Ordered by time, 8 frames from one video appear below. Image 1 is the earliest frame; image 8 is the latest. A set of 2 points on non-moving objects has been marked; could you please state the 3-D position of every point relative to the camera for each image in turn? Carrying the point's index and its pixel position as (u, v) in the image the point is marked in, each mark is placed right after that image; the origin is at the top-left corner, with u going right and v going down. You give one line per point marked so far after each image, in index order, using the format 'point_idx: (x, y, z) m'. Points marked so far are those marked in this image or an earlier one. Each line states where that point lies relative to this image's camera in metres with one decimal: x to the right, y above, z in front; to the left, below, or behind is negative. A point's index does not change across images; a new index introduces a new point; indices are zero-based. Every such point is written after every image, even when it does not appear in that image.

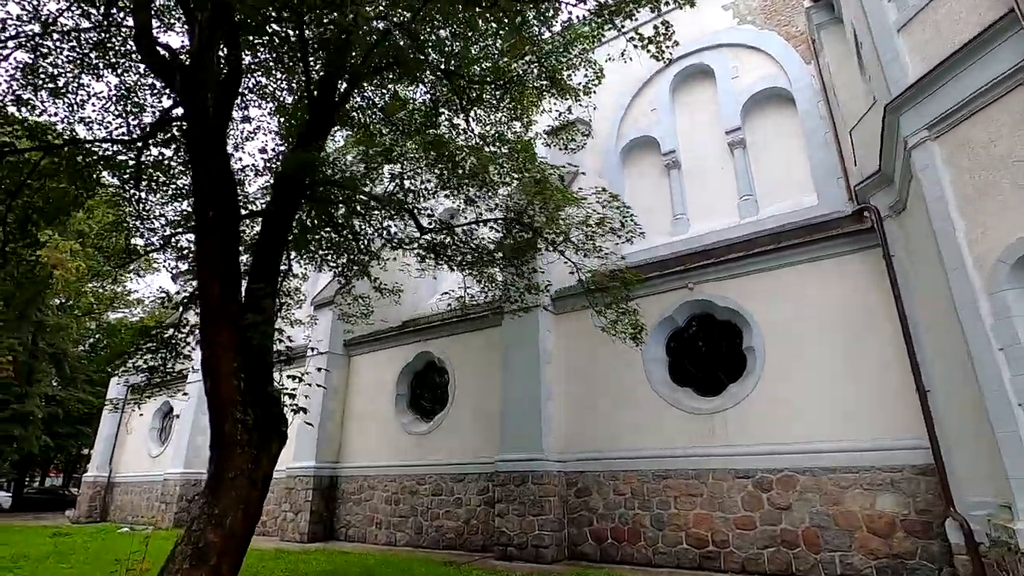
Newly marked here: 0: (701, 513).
0: (+2.2, -2.7, +6.4) m
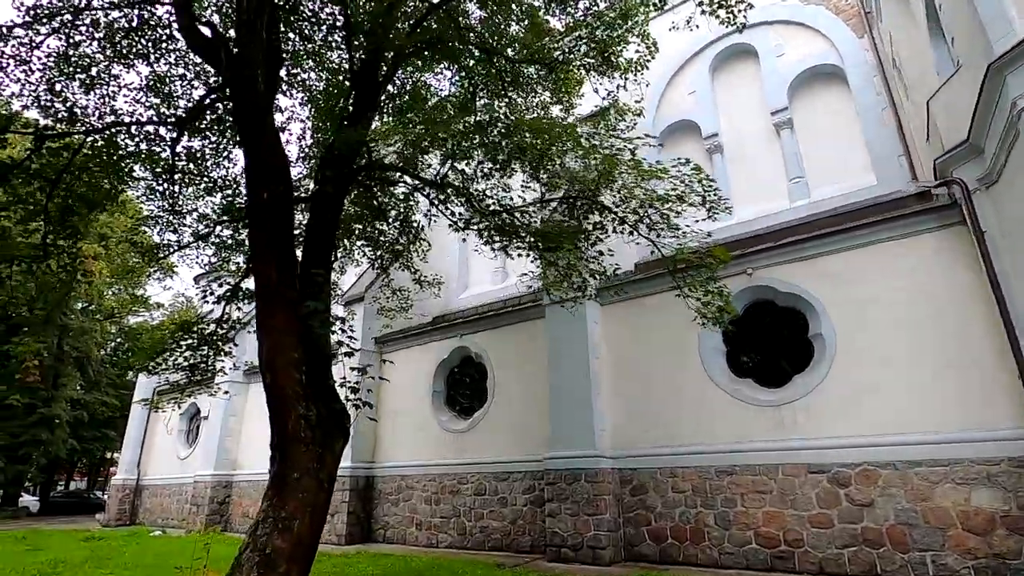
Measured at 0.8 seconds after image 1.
0: (+2.9, -2.5, +6.1) m
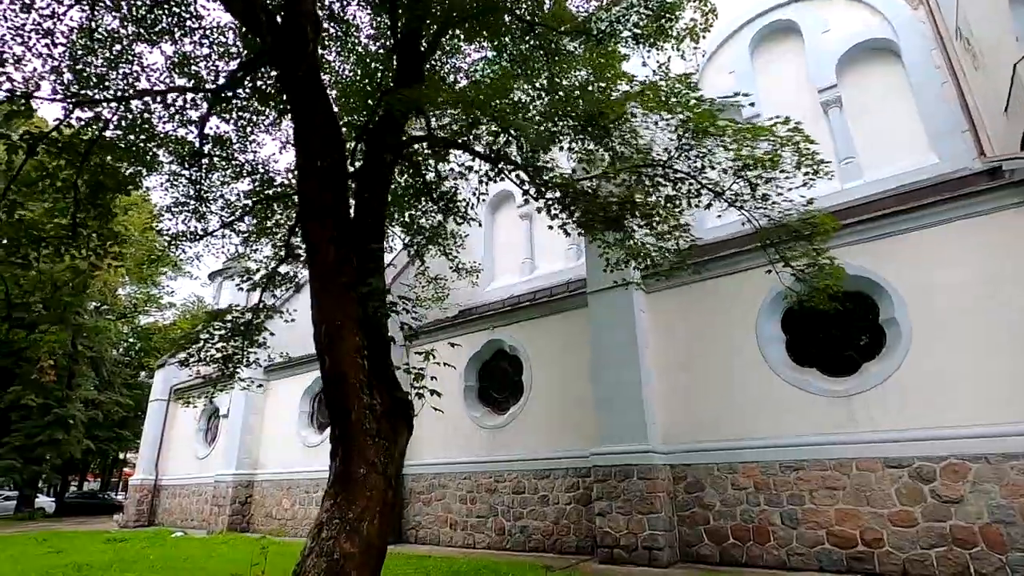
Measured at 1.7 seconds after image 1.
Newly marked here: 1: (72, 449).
0: (+3.4, -2.3, +5.7) m
1: (-14.5, -5.3, +18.0) m
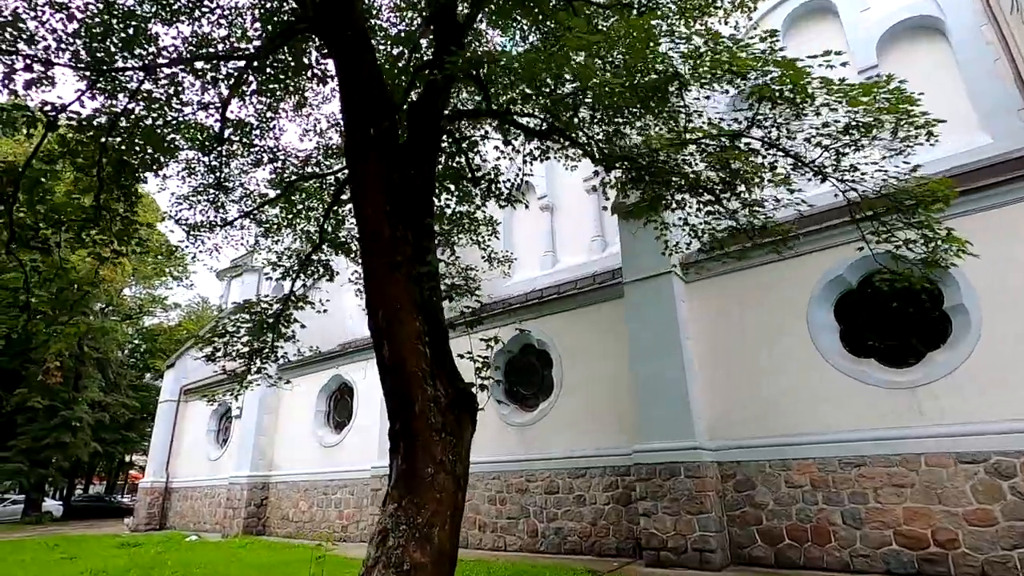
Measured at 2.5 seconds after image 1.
0: (+3.9, -2.1, +5.3) m
1: (-14.0, -5.3, +17.7) m
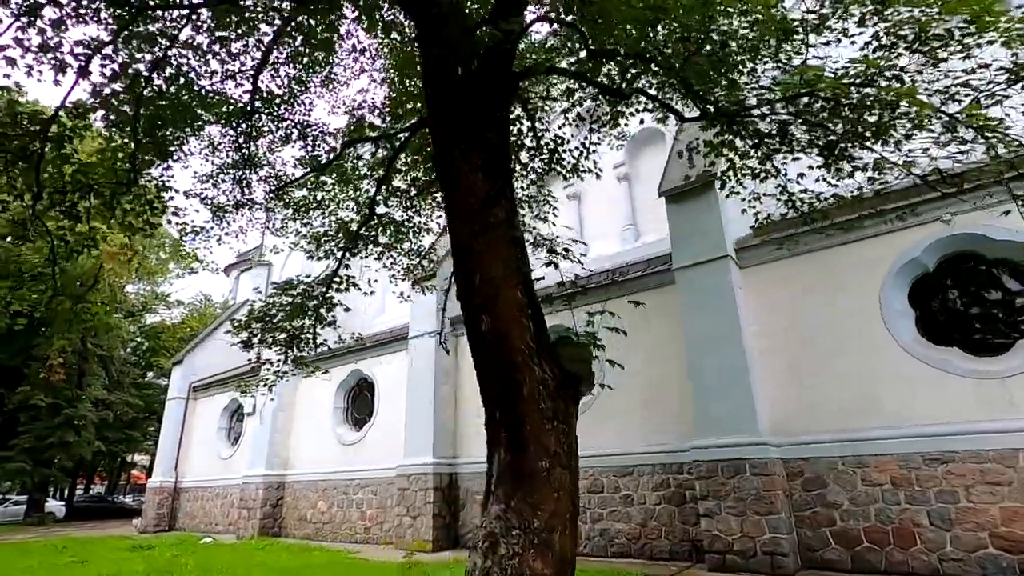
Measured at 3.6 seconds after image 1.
0: (+4.5, -2.0, +4.9) m
1: (-13.4, -5.1, +17.2) m
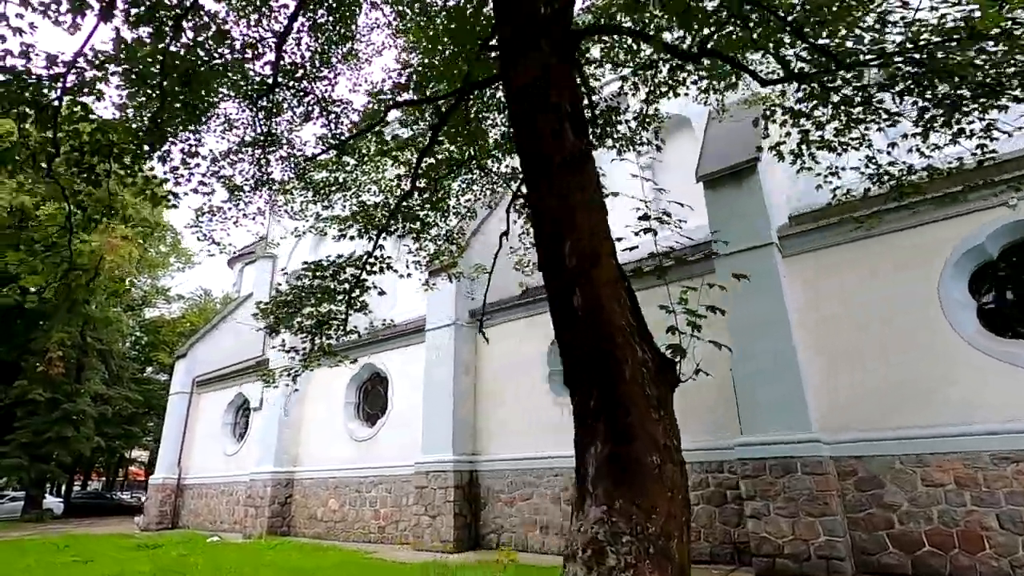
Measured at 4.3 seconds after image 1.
0: (+4.8, -1.8, +4.5) m
1: (-13.1, -4.9, +16.8) m
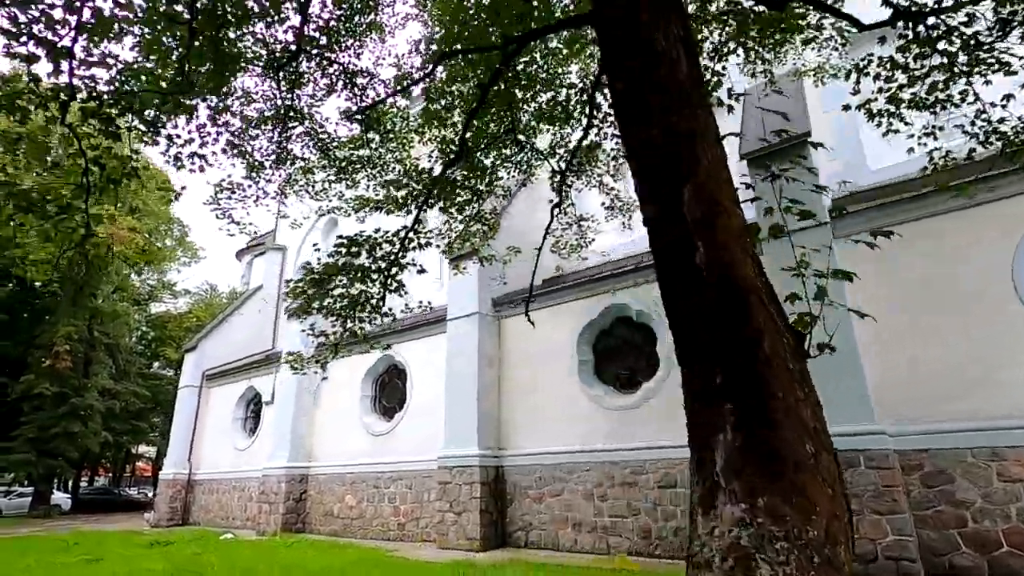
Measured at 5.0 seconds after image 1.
0: (+5.2, -1.7, +4.2) m
1: (-12.7, -4.7, +16.5) m
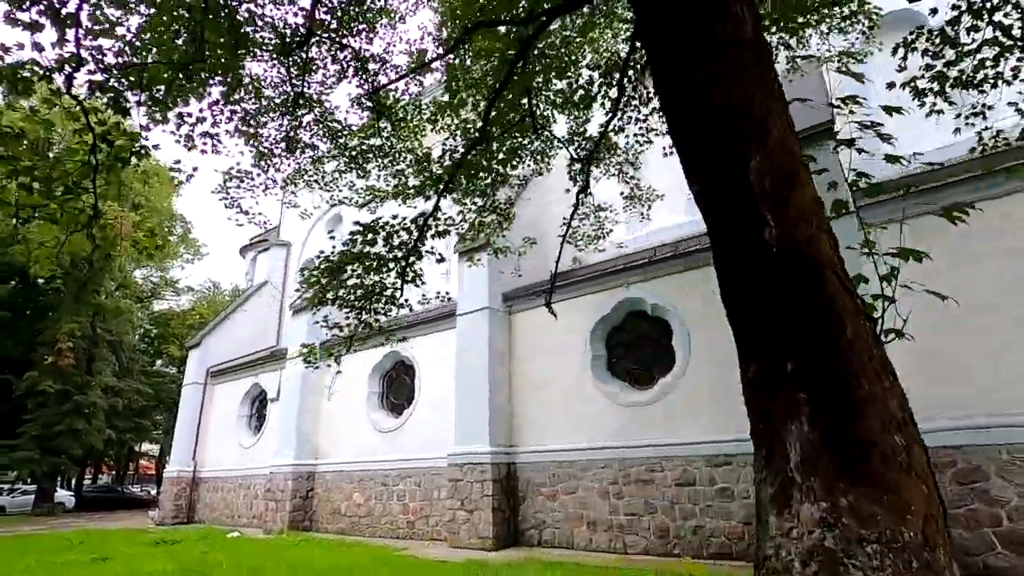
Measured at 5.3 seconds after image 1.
0: (+5.4, -1.6, +4.0) m
1: (-12.5, -4.5, +16.4) m
